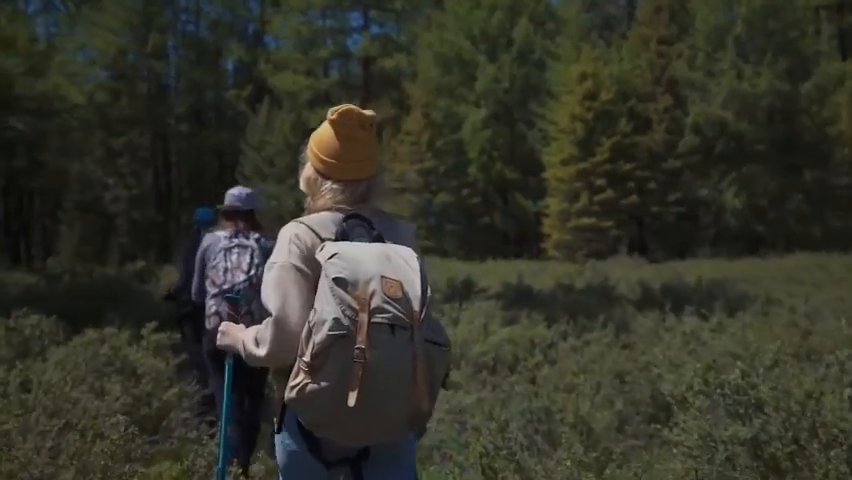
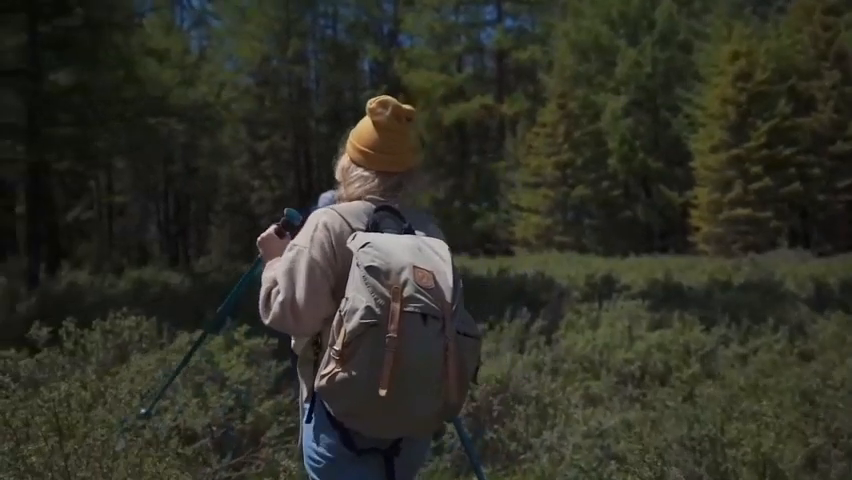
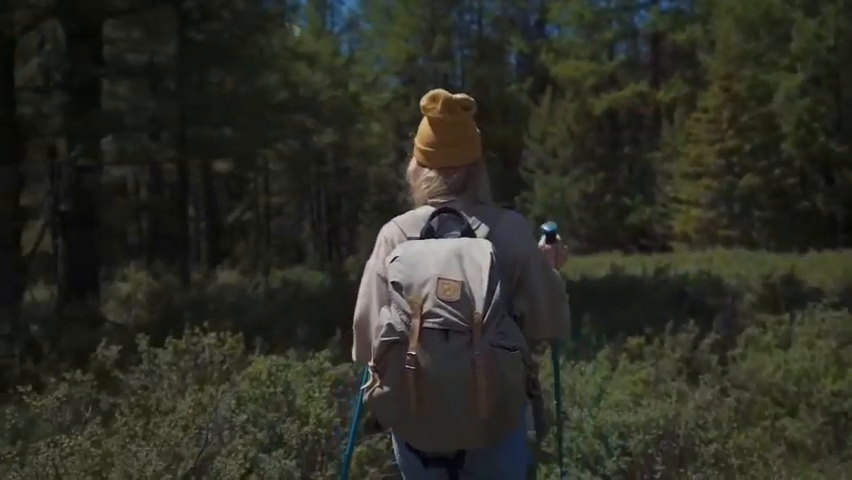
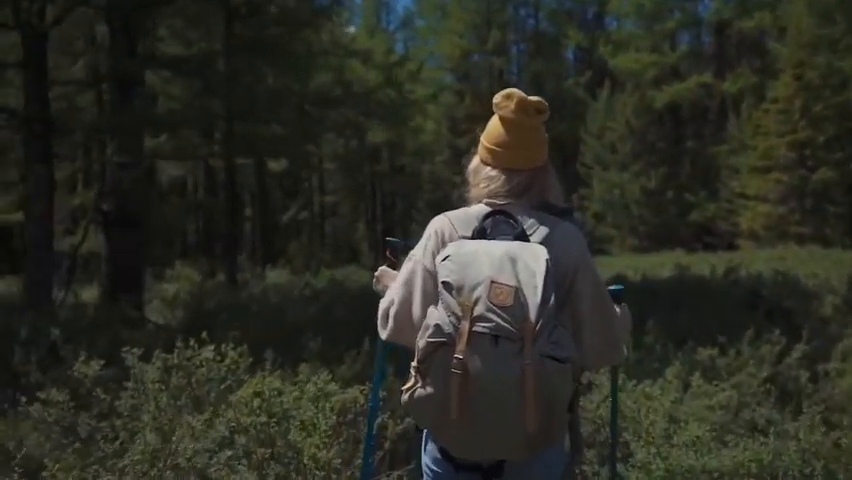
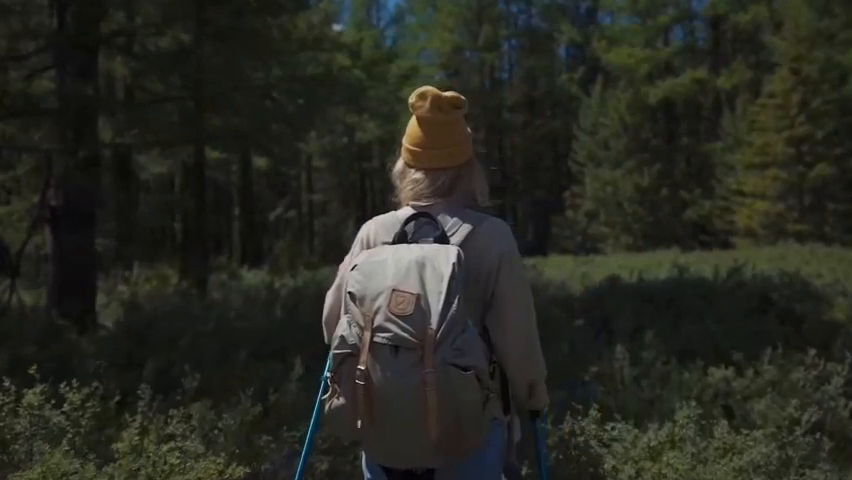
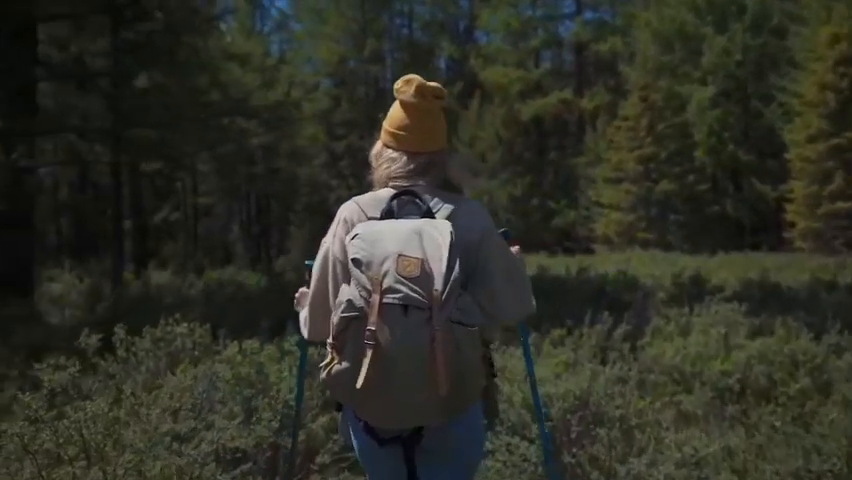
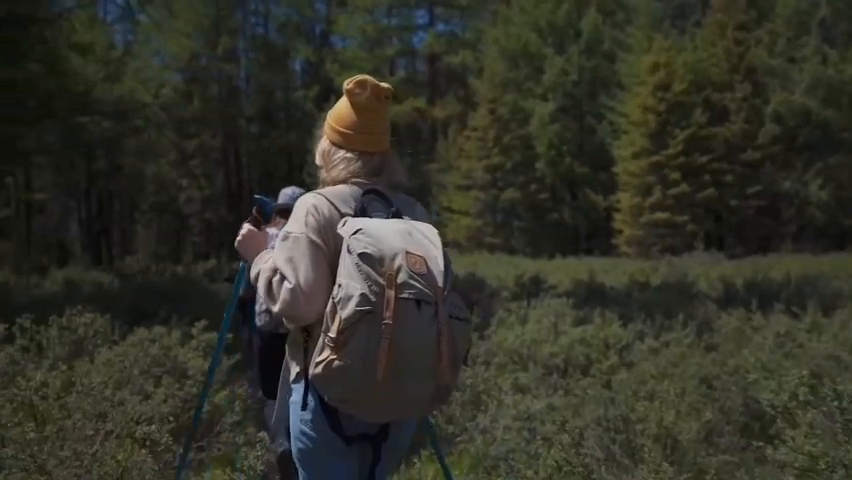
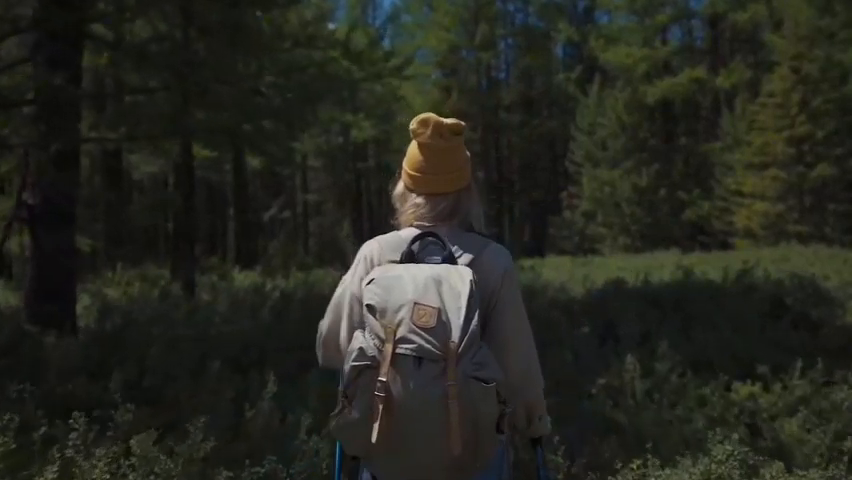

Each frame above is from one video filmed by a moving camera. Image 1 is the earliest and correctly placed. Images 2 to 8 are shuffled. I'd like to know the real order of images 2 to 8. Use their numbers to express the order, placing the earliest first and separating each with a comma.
7, 2, 6, 3, 4, 5, 8
